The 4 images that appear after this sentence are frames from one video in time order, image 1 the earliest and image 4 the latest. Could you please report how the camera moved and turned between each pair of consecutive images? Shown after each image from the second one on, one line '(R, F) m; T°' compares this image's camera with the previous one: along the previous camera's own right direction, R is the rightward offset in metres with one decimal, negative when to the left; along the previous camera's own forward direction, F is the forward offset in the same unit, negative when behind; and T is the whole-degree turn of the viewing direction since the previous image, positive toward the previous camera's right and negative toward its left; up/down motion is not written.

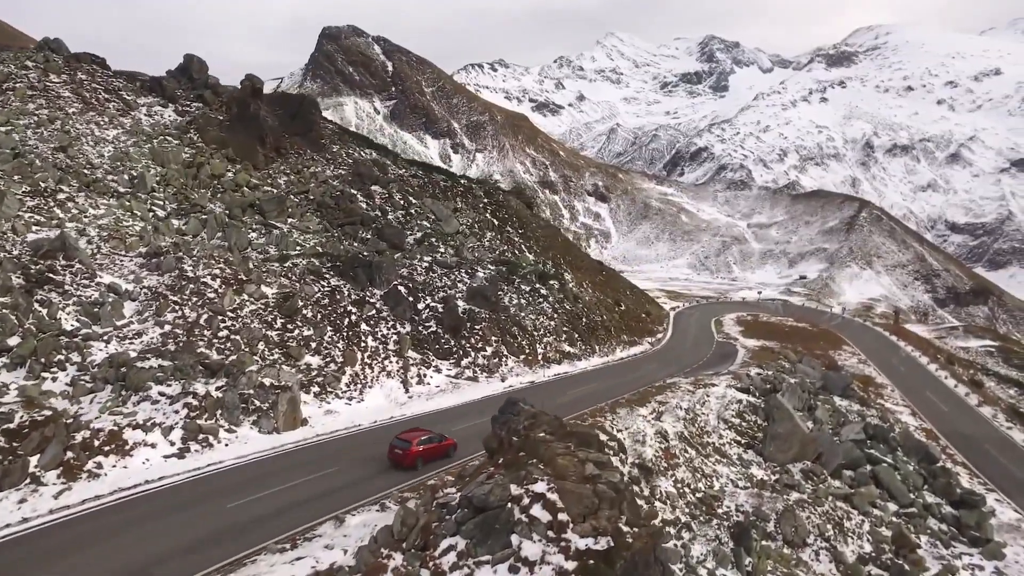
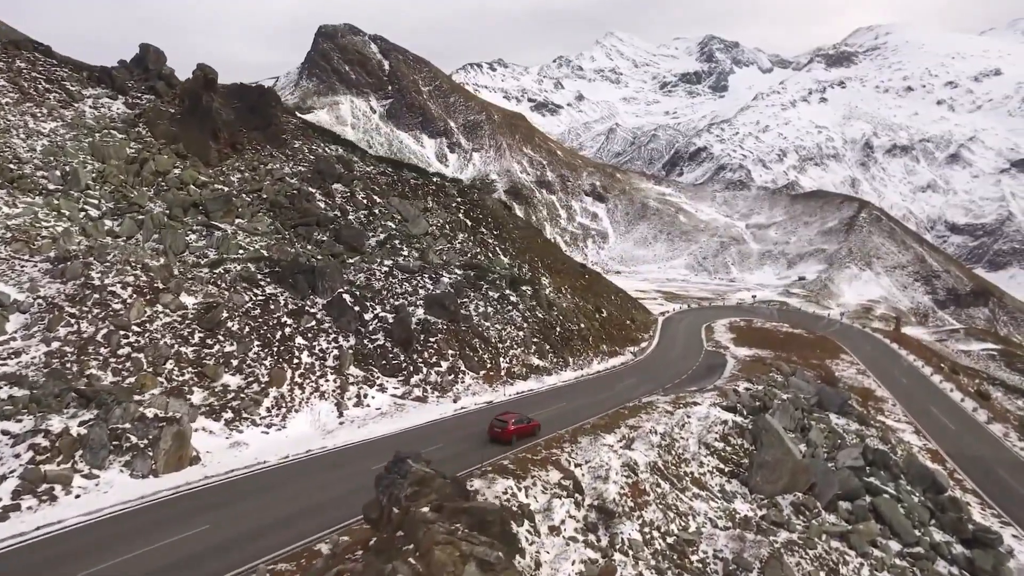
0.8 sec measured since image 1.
(+1.8, +2.9) m; 0°
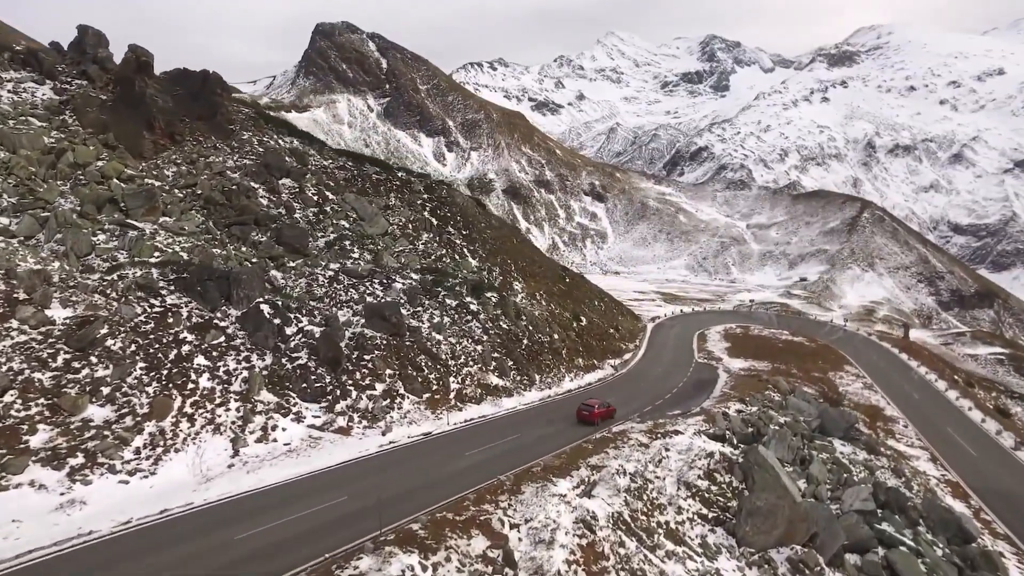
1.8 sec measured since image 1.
(+2.0, +3.8) m; 0°
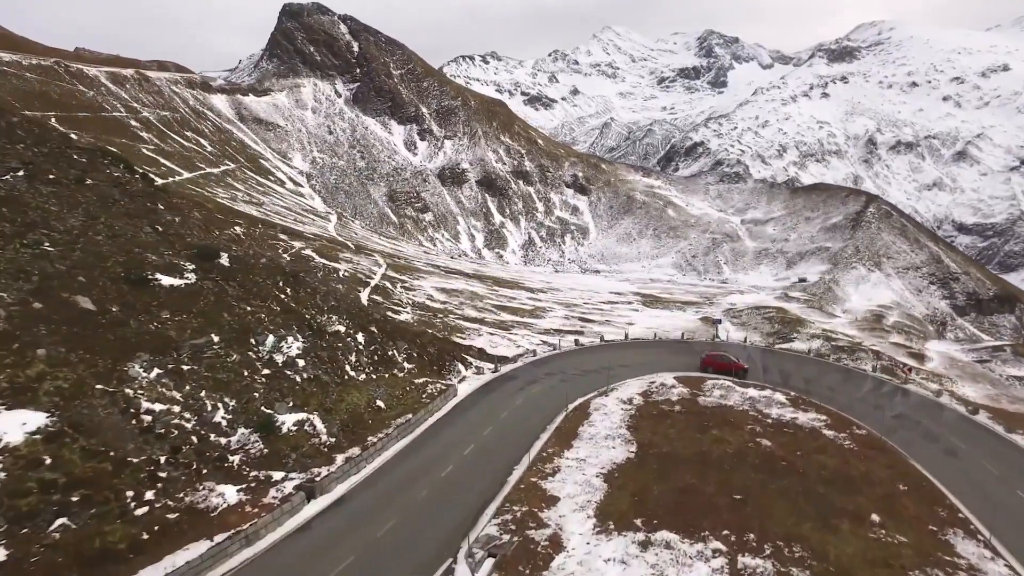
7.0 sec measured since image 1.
(+12.7, +26.6) m; 0°
